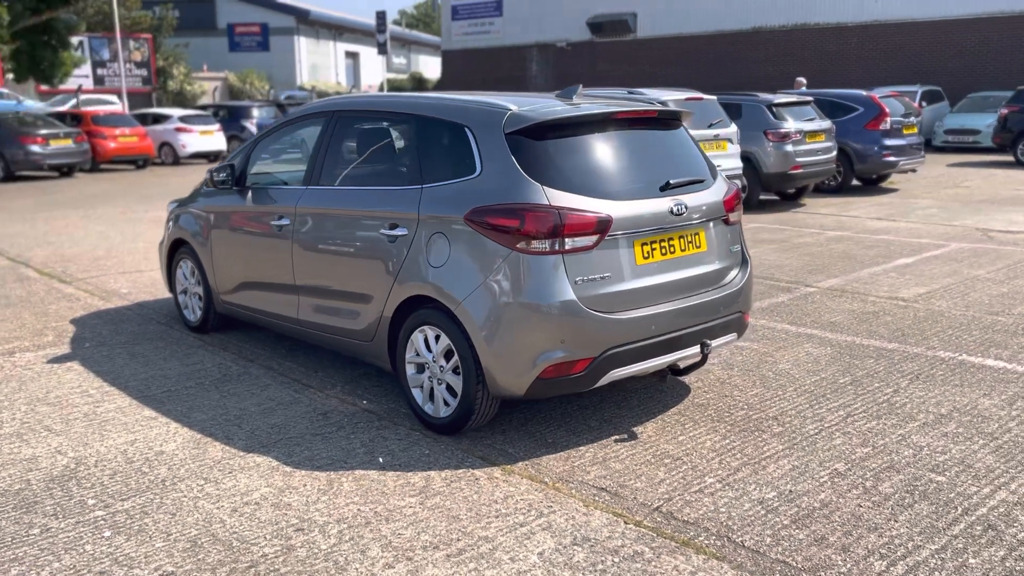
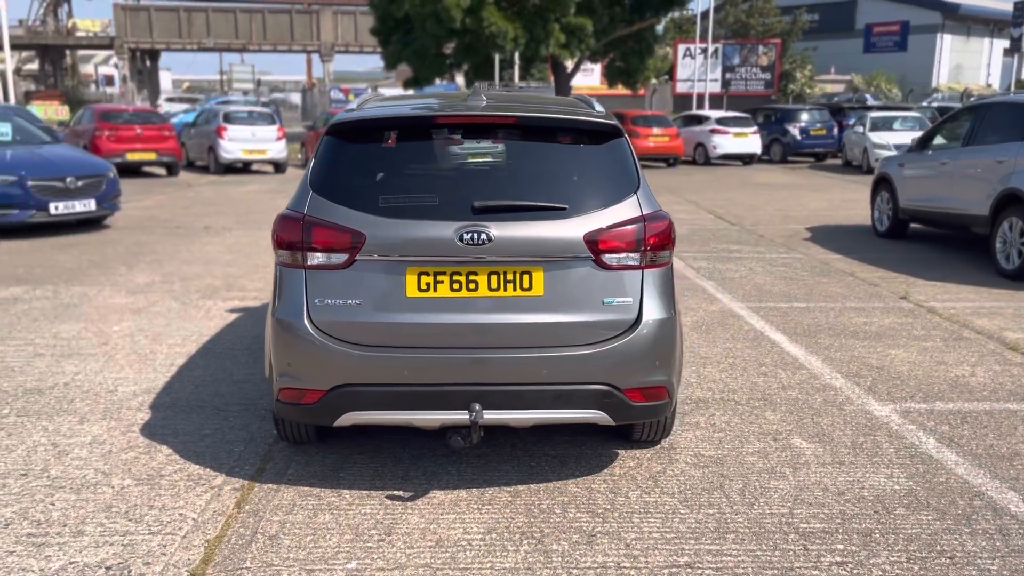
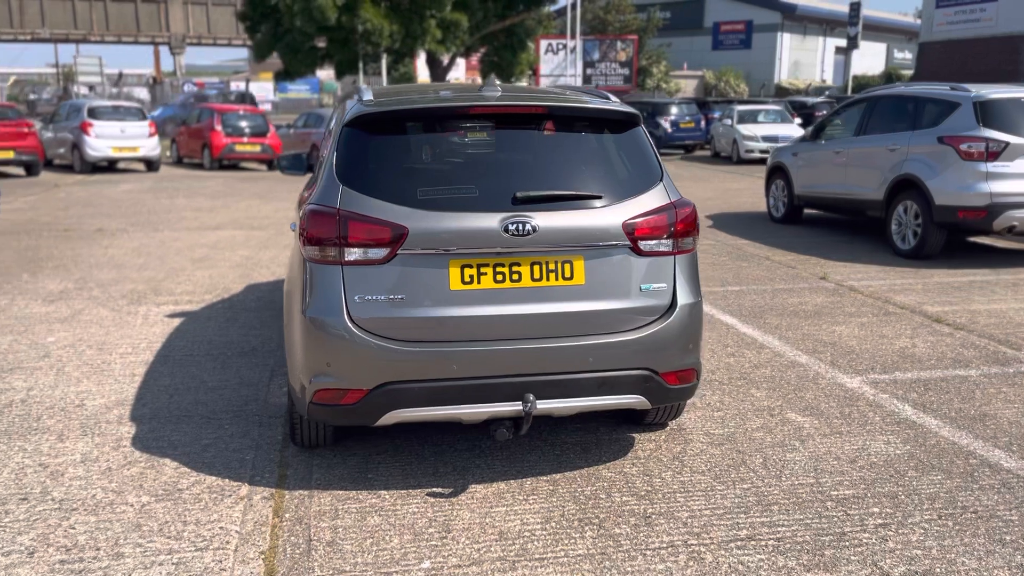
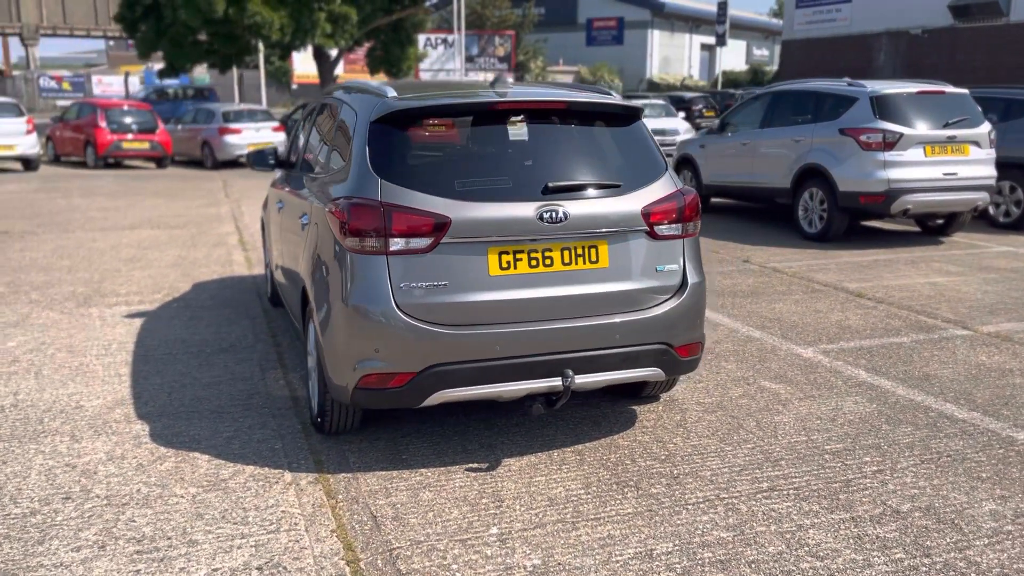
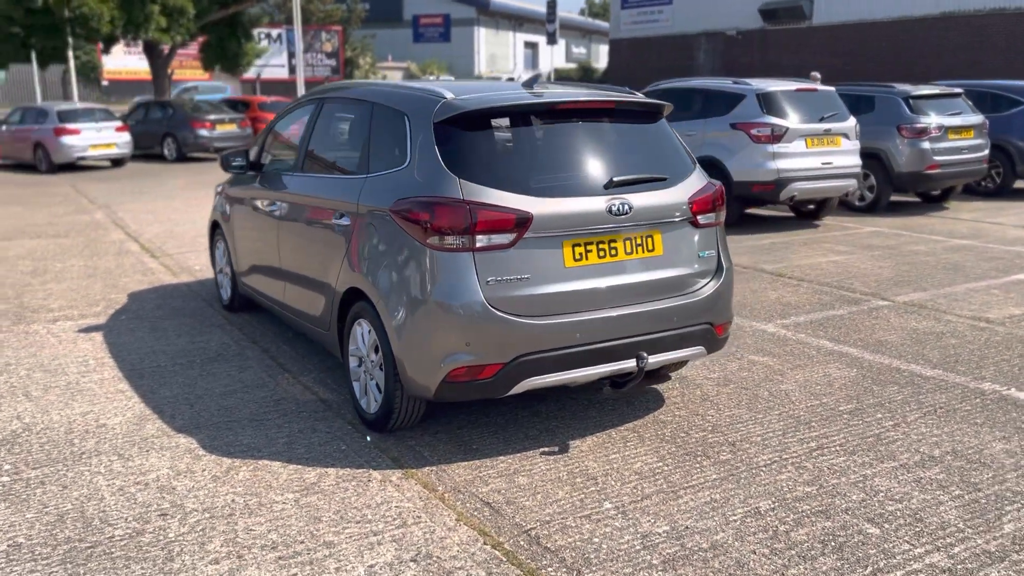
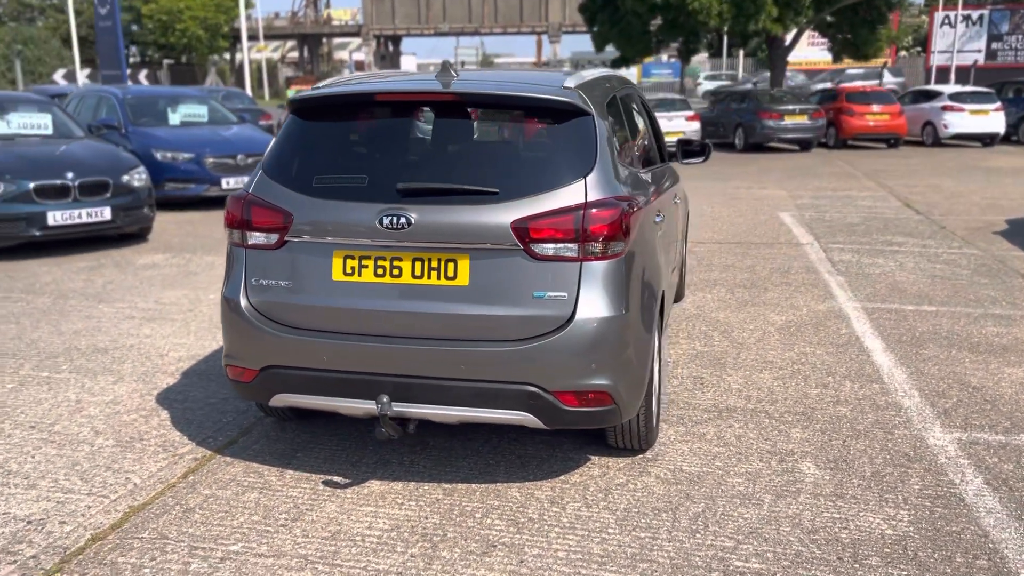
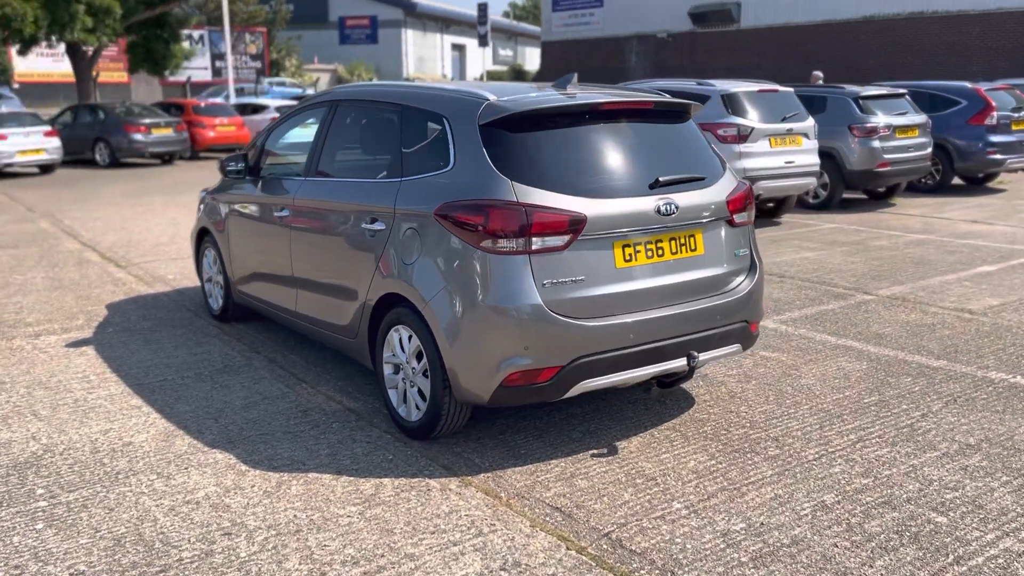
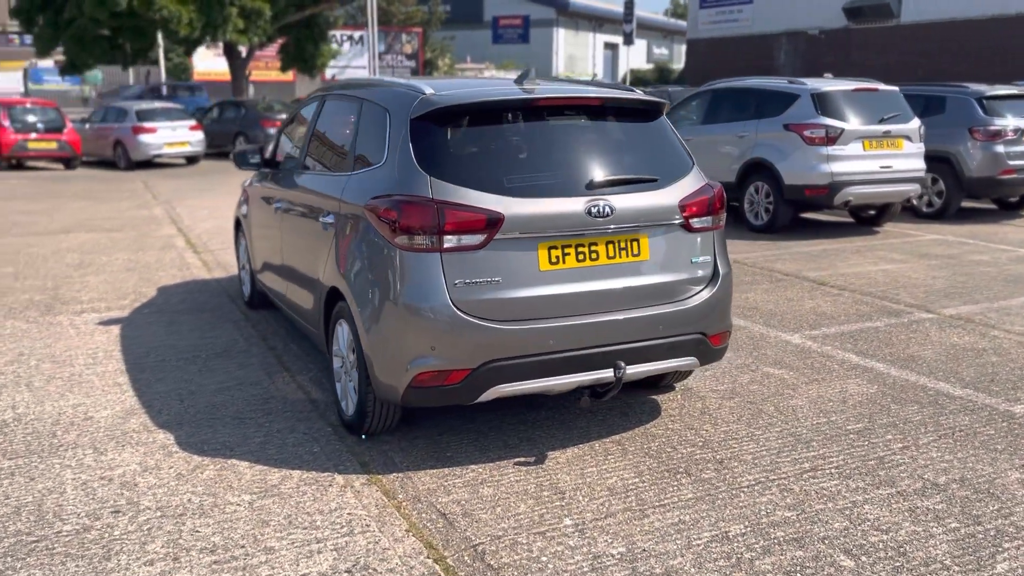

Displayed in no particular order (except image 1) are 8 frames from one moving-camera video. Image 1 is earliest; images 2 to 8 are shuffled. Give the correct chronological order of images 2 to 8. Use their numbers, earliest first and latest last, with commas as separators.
7, 5, 8, 4, 3, 2, 6
